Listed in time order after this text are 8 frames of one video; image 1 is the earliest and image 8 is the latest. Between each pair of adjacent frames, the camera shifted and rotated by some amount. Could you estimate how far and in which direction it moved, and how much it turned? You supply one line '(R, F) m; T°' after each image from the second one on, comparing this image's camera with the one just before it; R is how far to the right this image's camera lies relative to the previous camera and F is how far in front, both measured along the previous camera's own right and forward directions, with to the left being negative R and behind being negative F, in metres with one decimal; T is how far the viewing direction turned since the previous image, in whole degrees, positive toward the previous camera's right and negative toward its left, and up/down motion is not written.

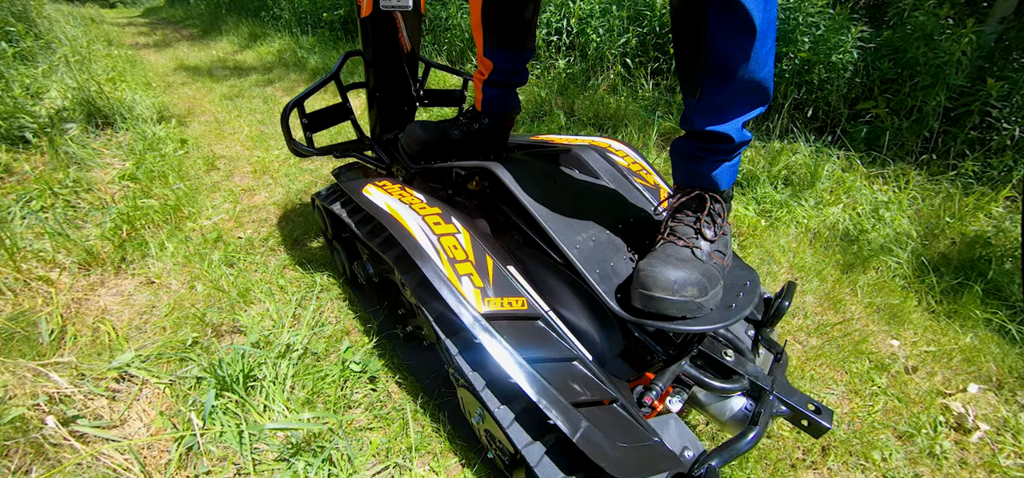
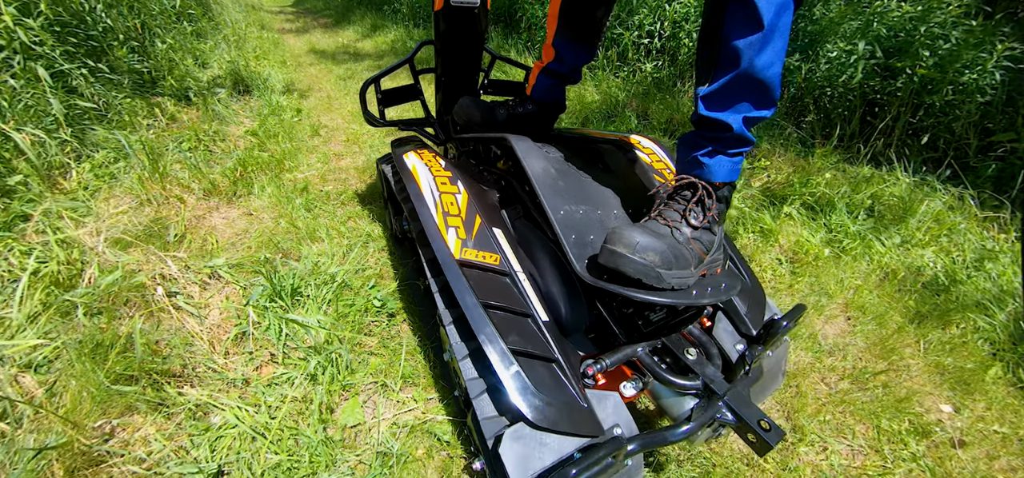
(+0.5, -0.2) m; -15°
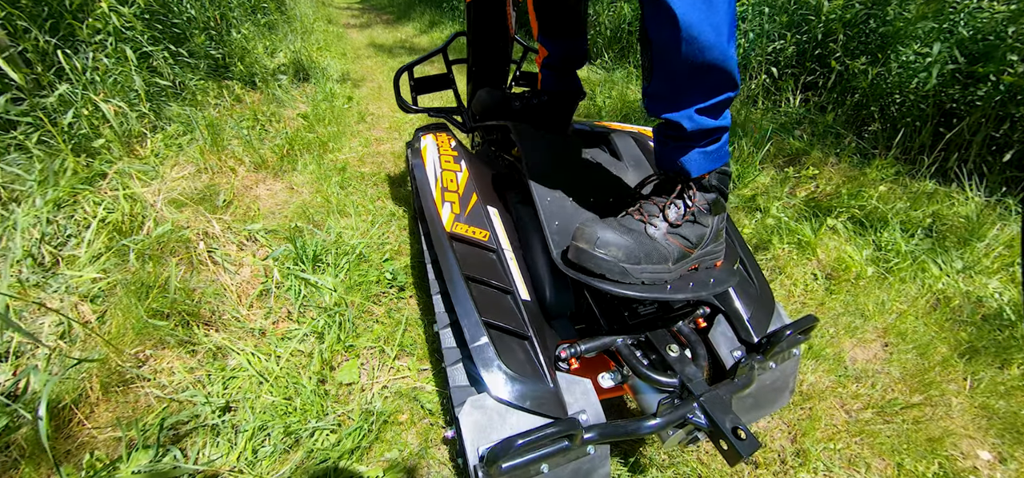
(+0.3, 0.0) m; -9°
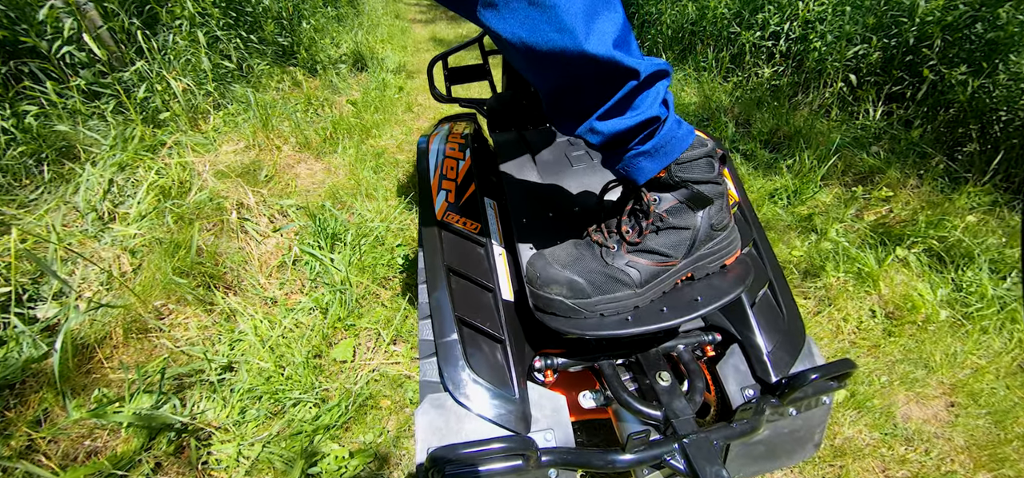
(+0.3, +0.1) m; -9°
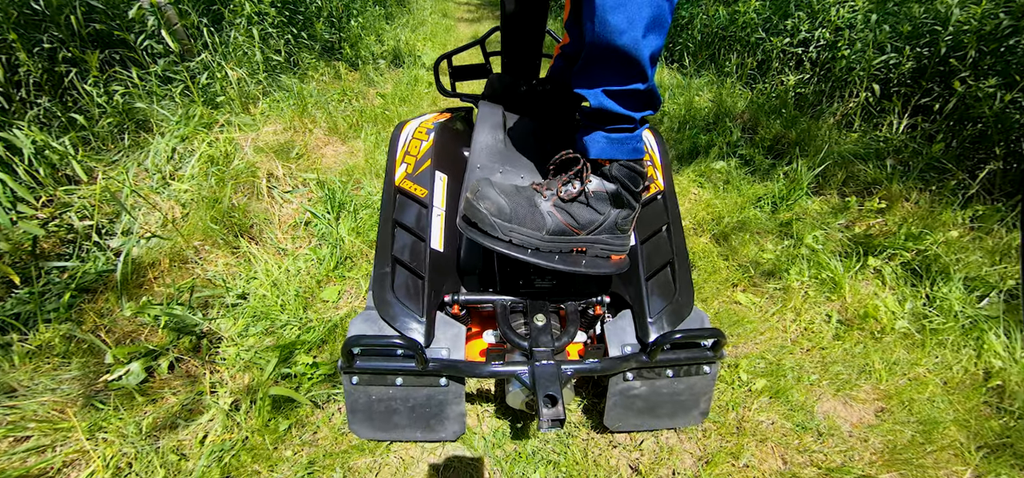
(+0.5, -0.2) m; -9°
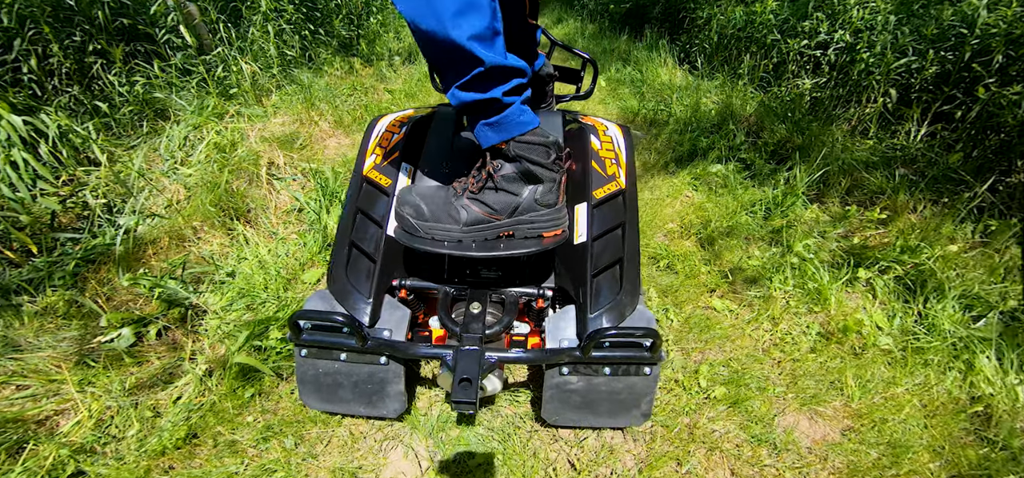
(+0.3, 0.0) m; -6°
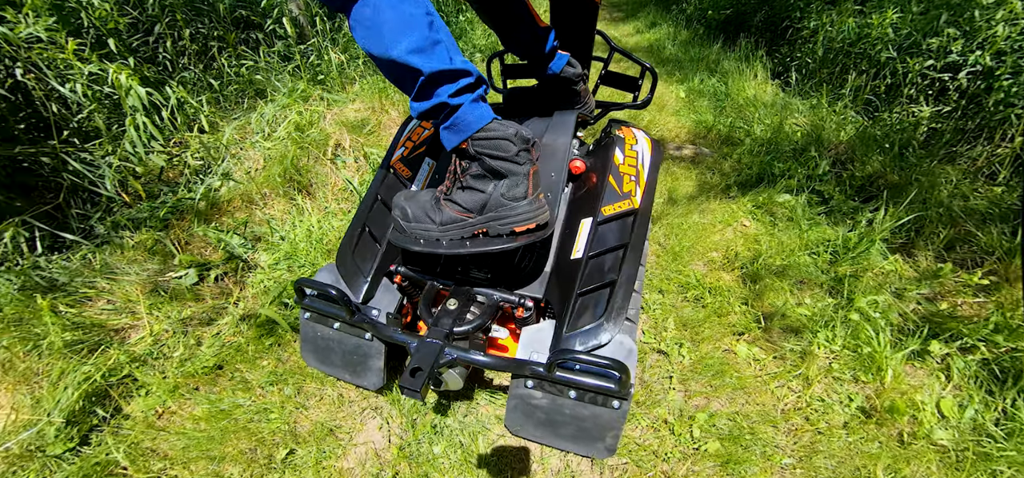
(+0.4, +0.1) m; -14°
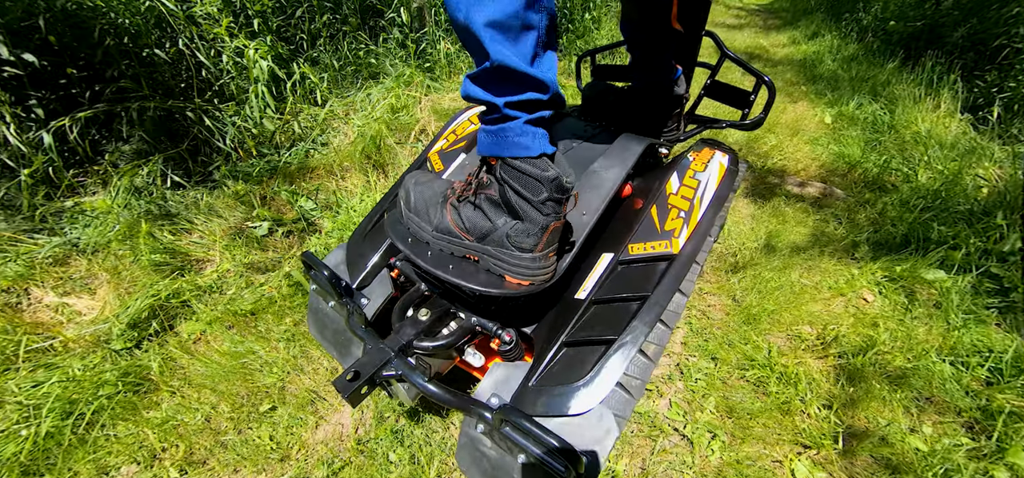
(+0.5, +0.3) m; -19°
